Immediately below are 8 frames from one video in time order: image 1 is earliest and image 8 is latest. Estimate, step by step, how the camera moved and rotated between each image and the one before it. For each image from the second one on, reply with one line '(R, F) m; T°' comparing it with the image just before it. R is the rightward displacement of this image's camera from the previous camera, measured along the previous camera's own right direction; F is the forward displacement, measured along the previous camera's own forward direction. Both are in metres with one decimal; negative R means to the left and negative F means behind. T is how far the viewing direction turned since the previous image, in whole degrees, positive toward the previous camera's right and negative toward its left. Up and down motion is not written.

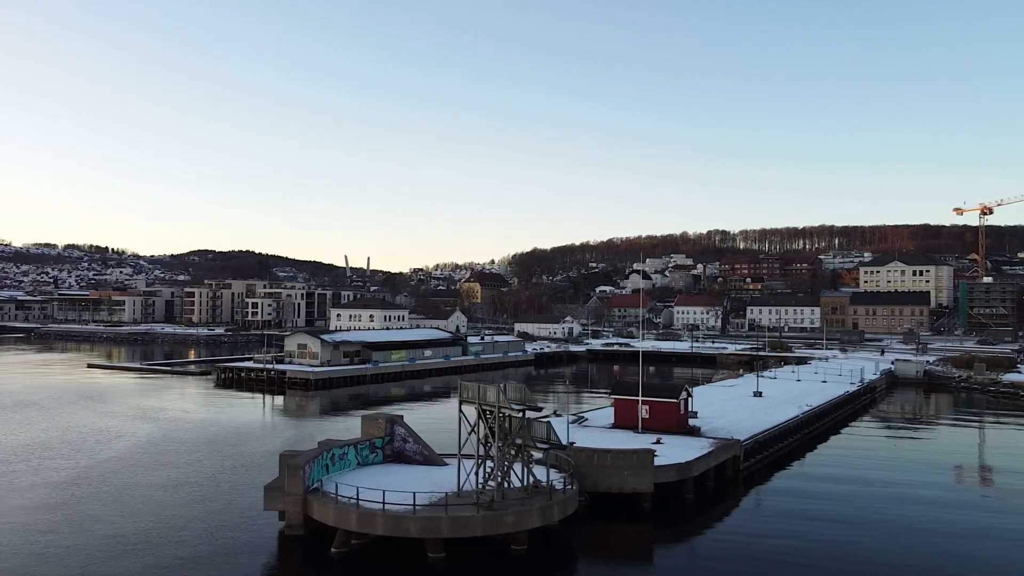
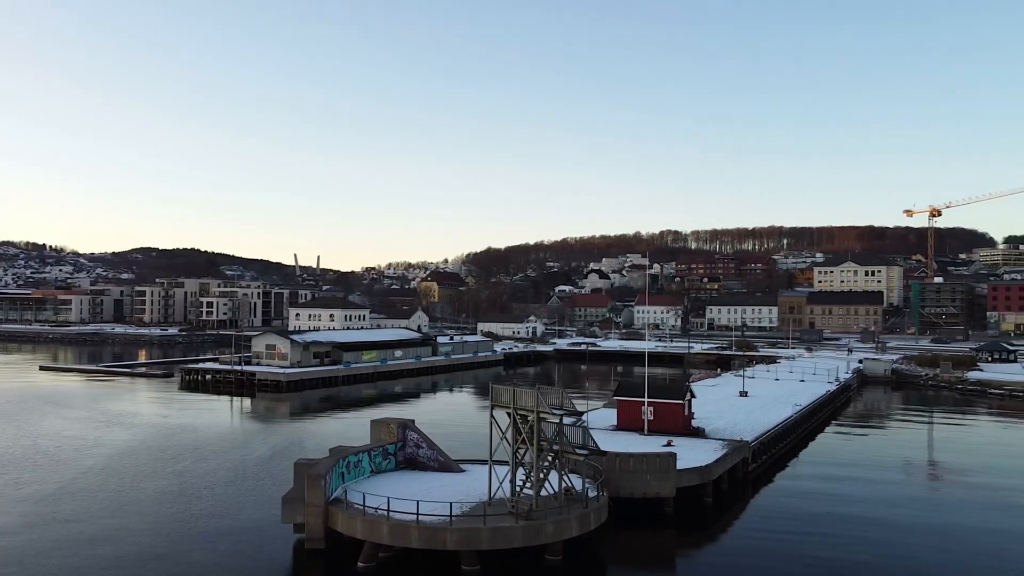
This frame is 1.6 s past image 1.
(-0.8, +0.4) m; +3°
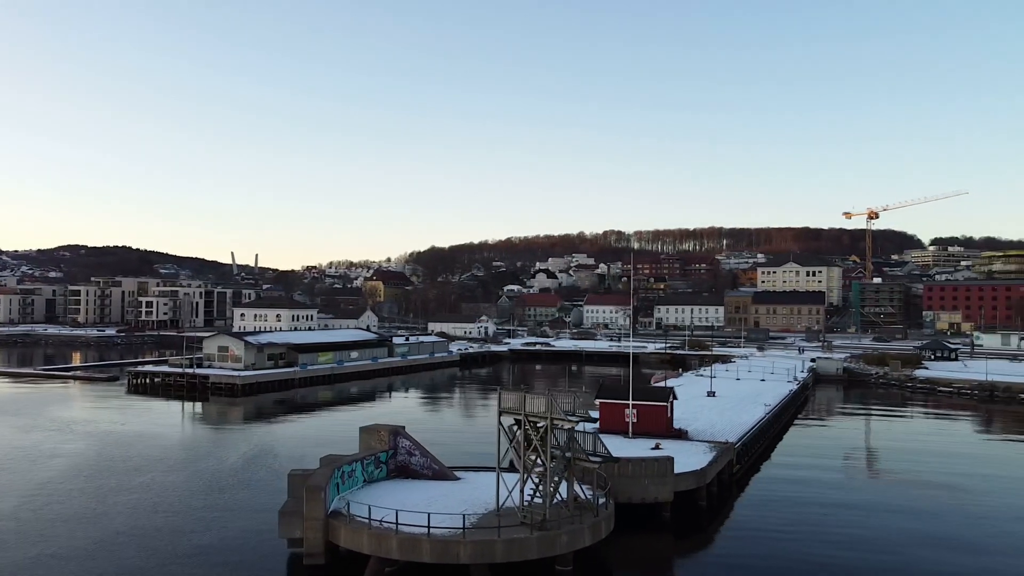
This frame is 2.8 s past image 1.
(-0.6, +0.3) m; +4°
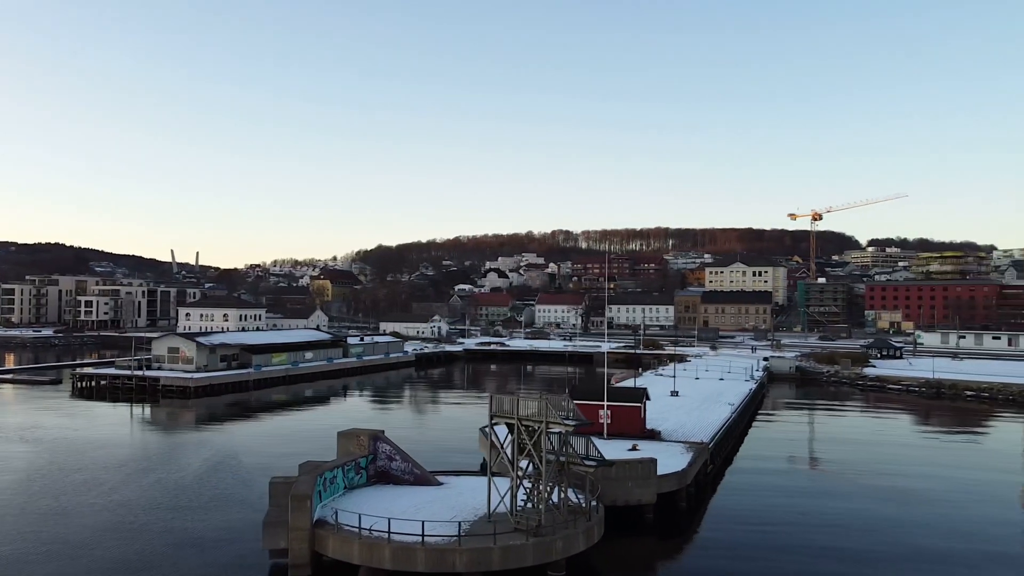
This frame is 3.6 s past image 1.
(-0.4, +0.1) m; +4°
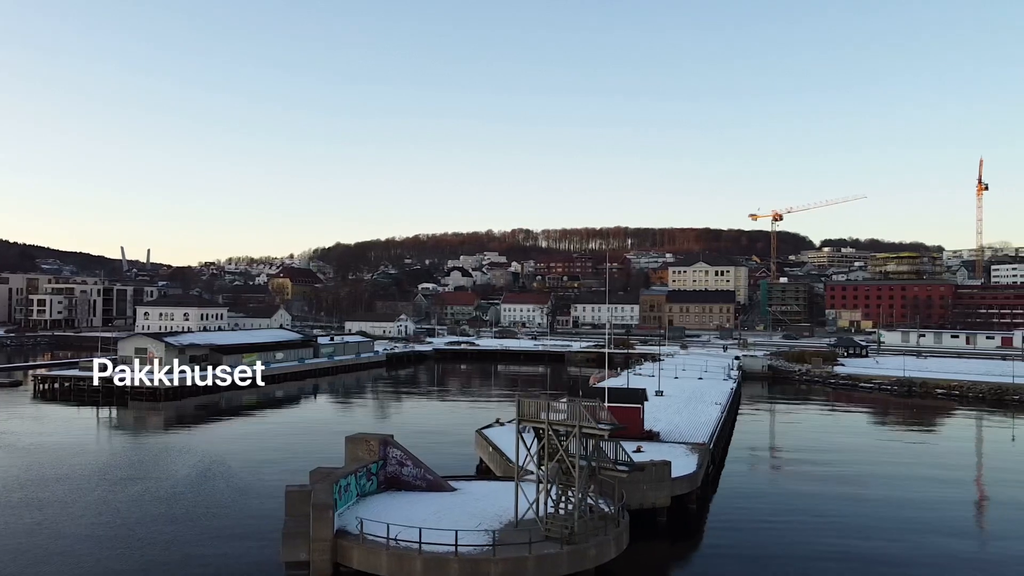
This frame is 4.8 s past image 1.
(-0.6, +0.2) m; +3°
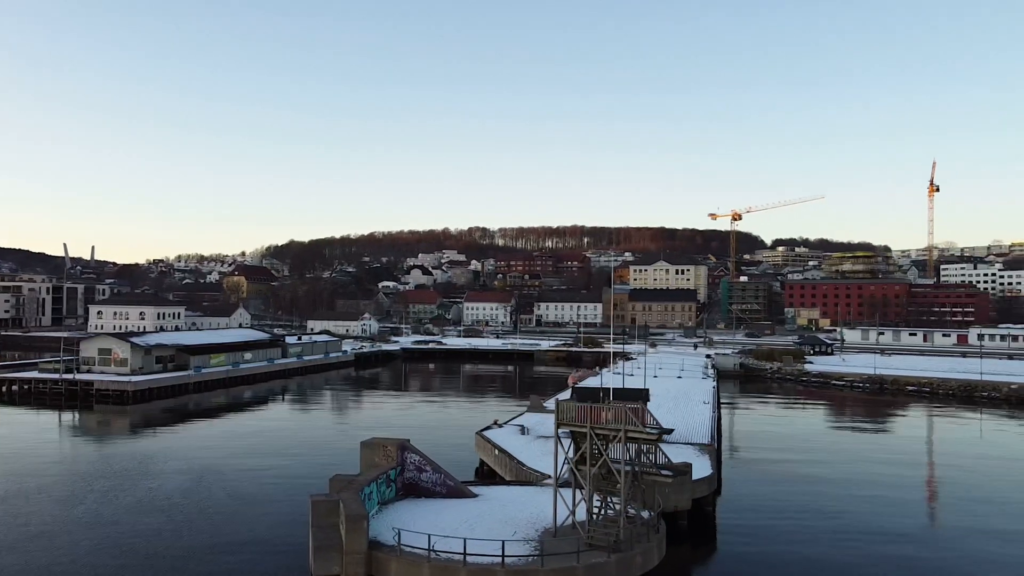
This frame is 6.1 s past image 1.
(-0.8, +0.3) m; +3°
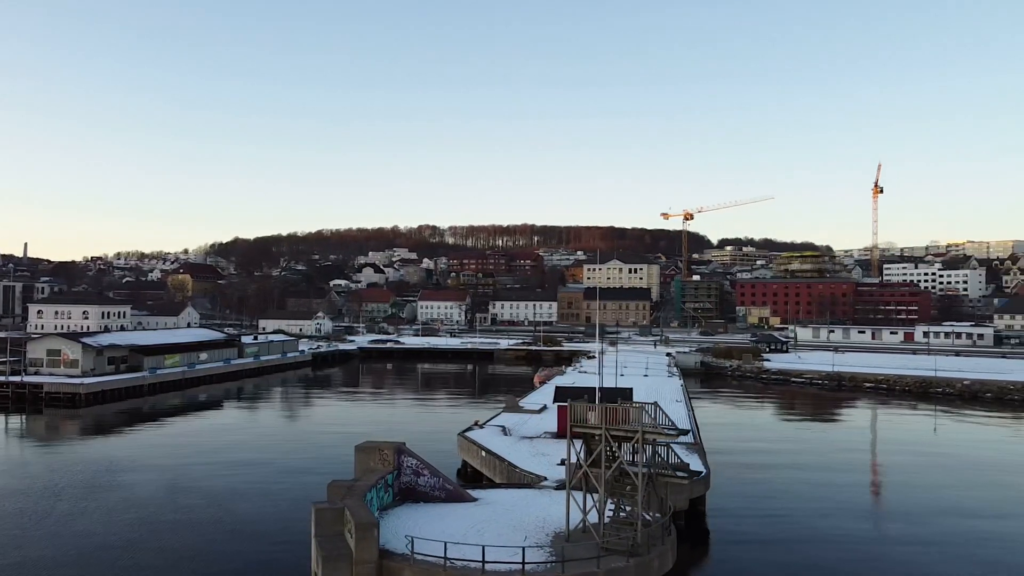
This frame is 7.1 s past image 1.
(-0.6, +0.2) m; +3°
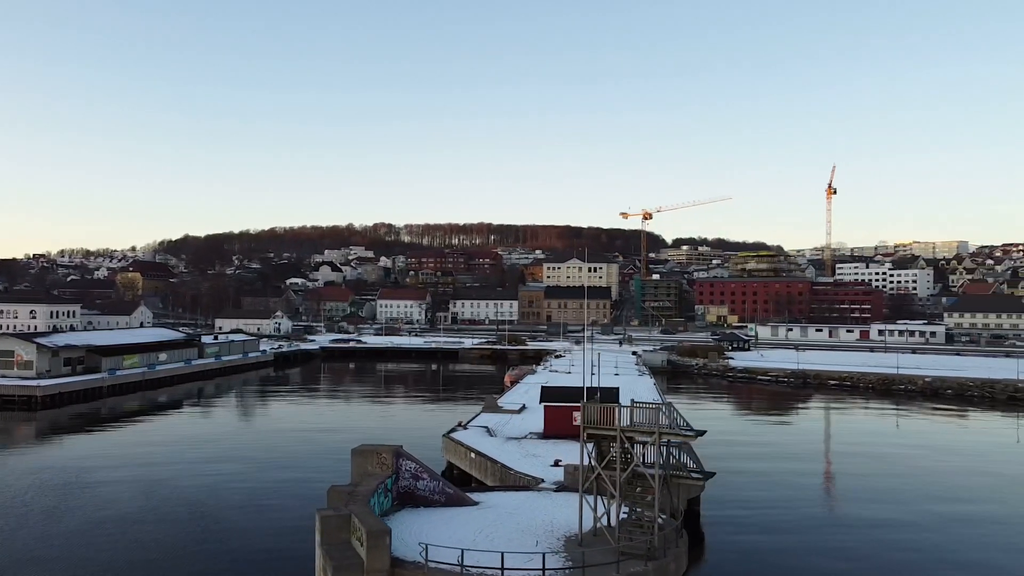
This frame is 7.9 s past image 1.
(-0.5, +0.2) m; +3°
